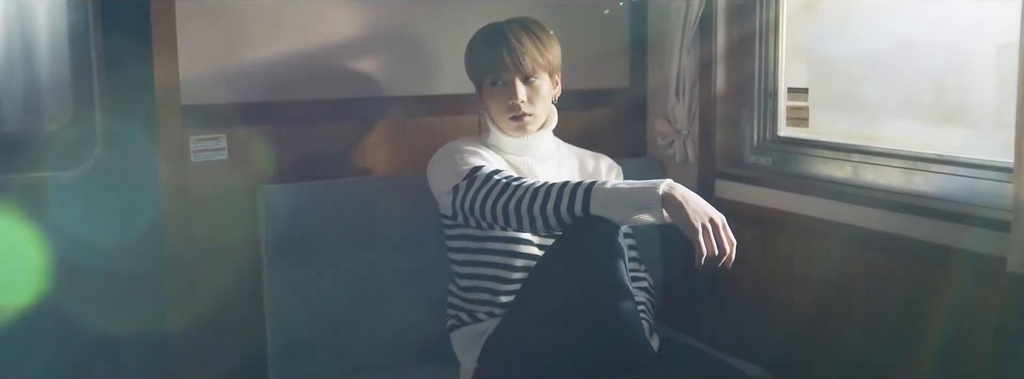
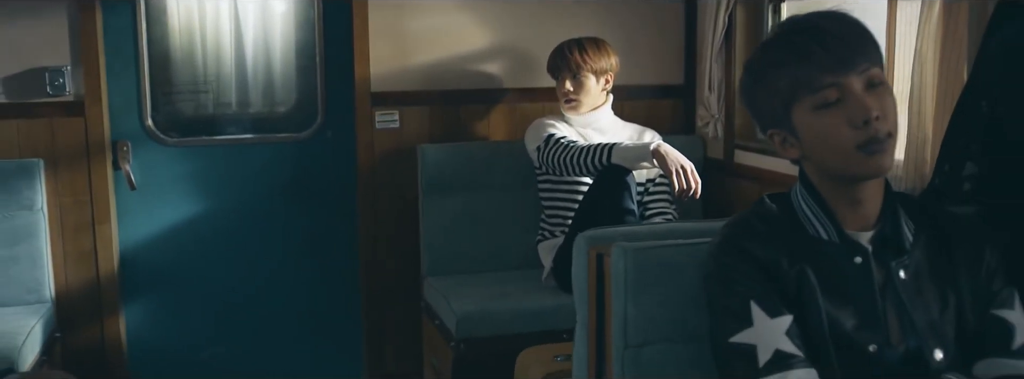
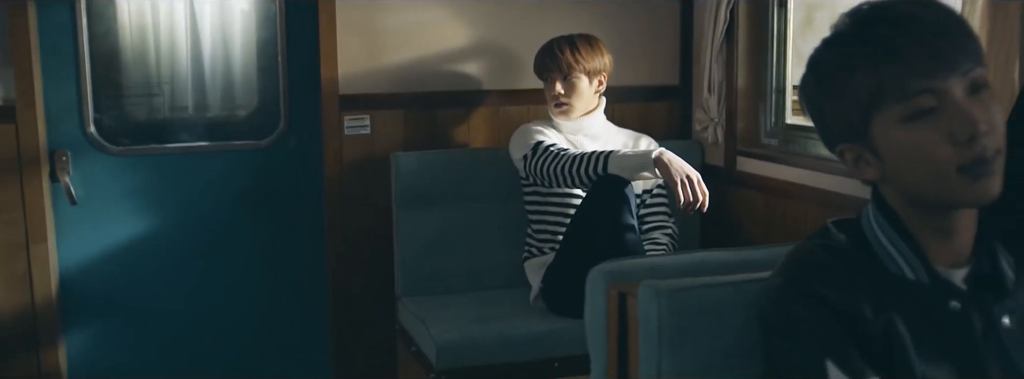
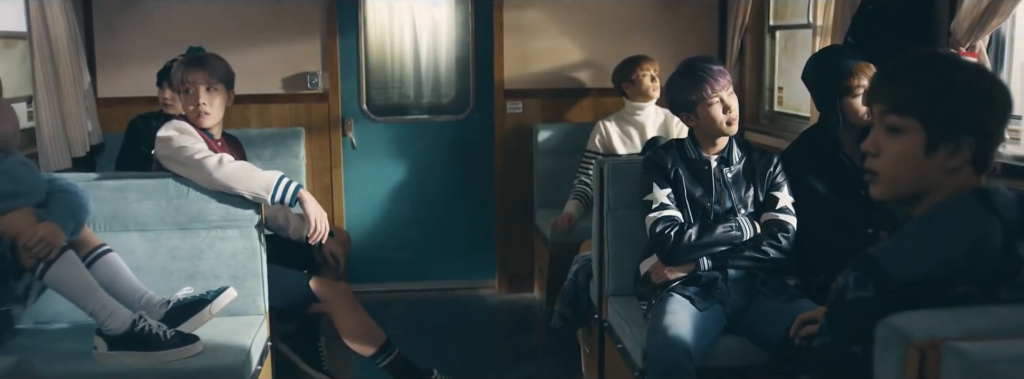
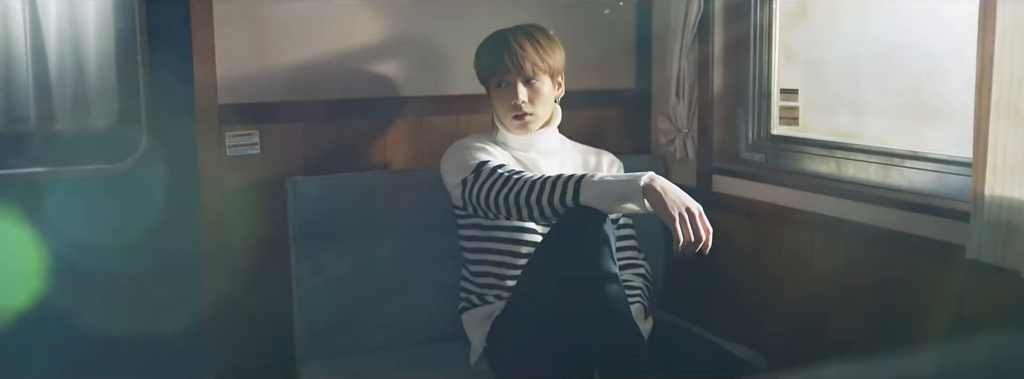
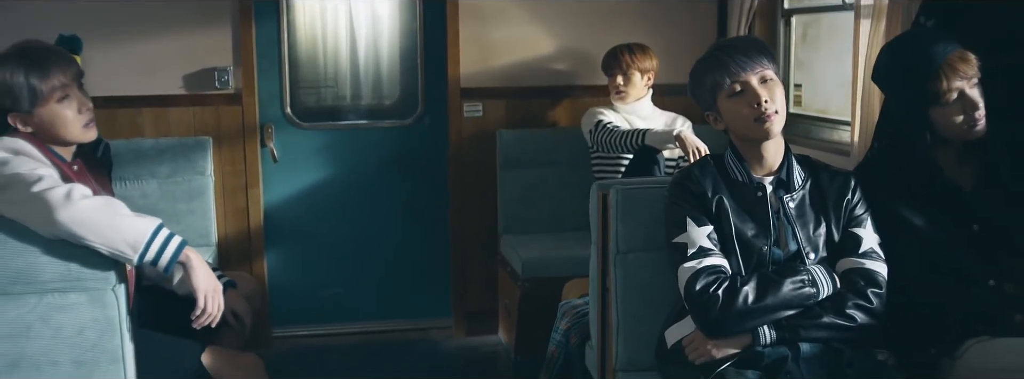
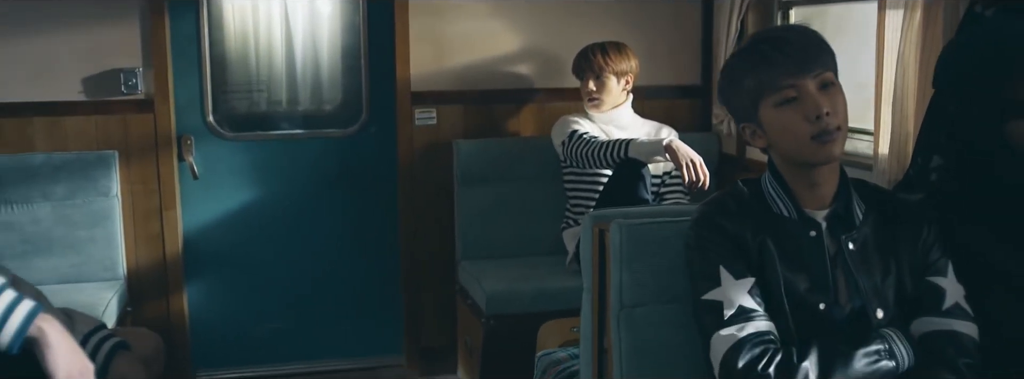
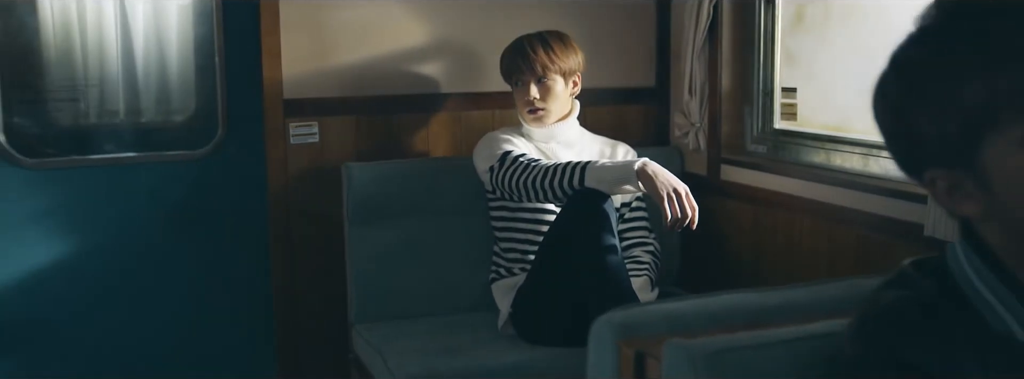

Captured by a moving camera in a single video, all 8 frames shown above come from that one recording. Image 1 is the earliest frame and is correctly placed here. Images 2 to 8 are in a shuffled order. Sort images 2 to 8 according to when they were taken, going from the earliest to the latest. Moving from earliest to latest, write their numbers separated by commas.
5, 8, 3, 2, 7, 6, 4
